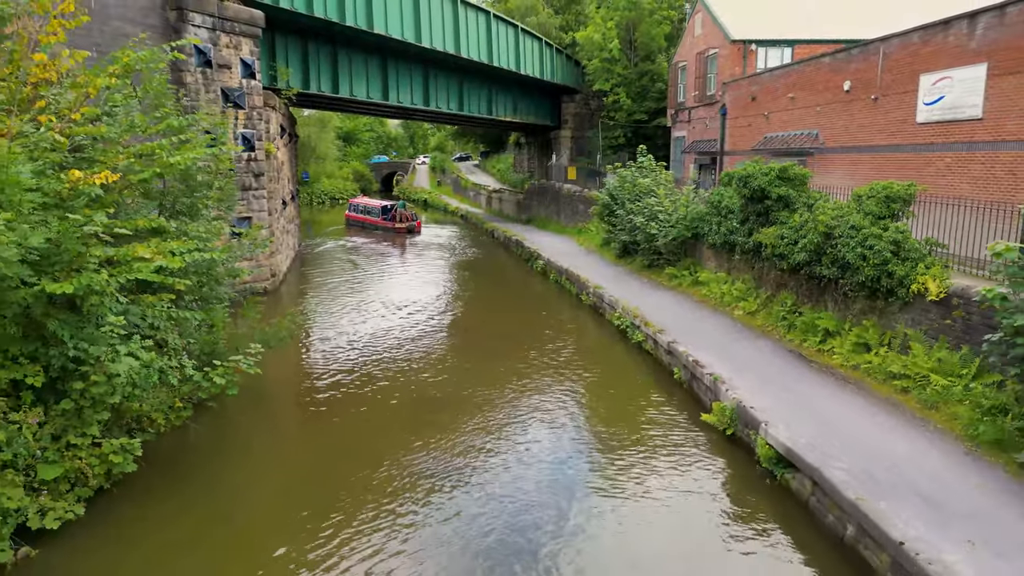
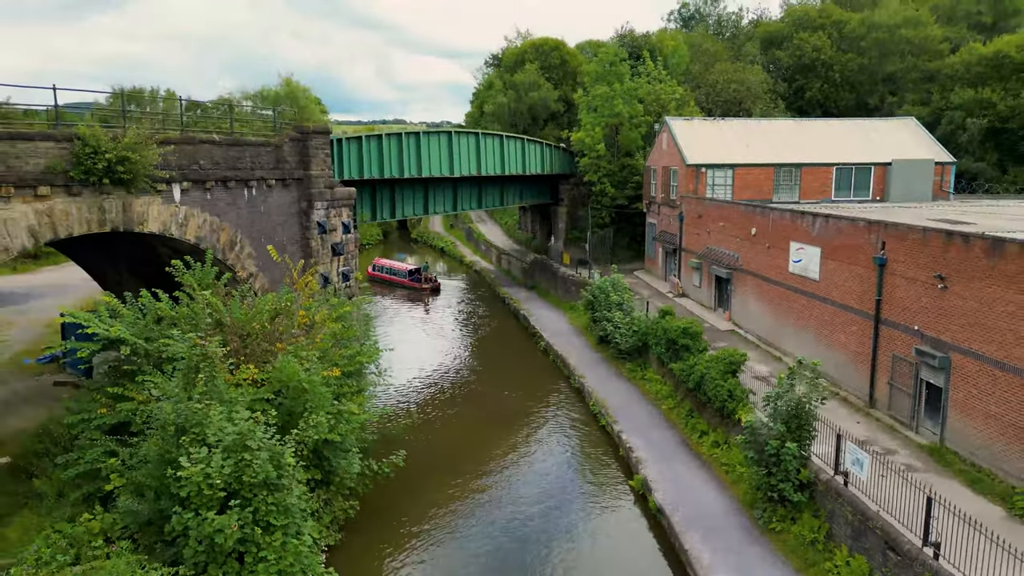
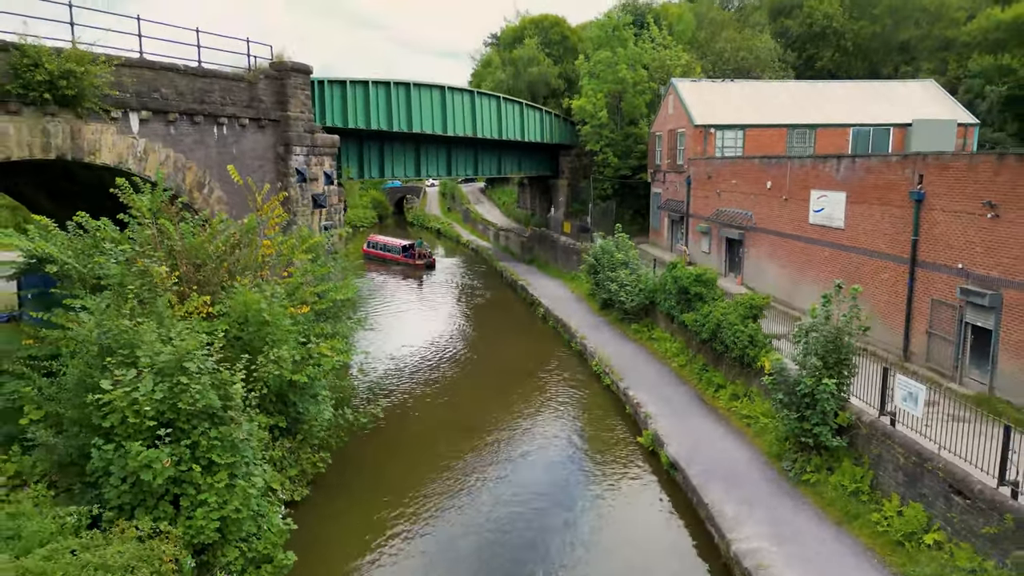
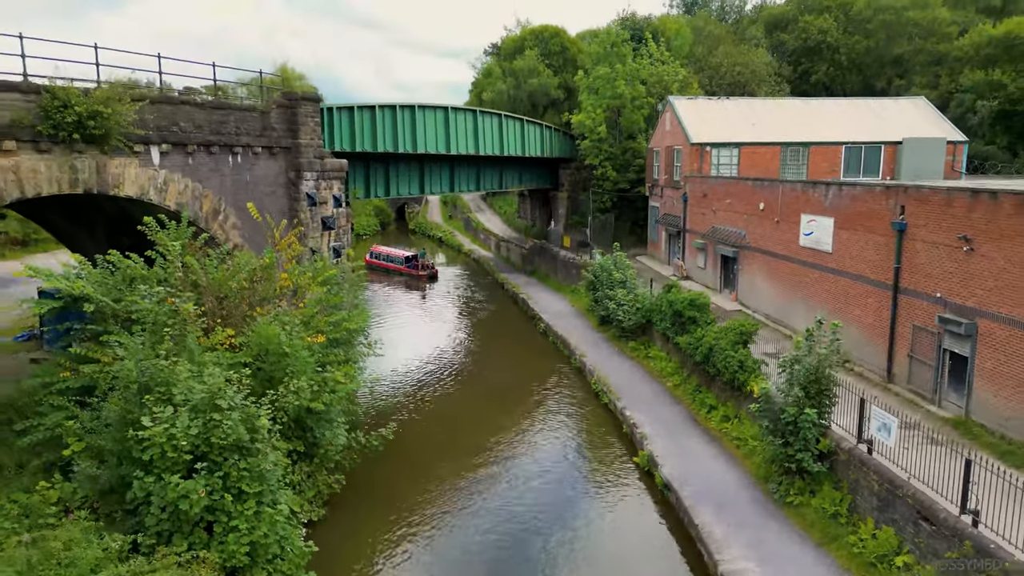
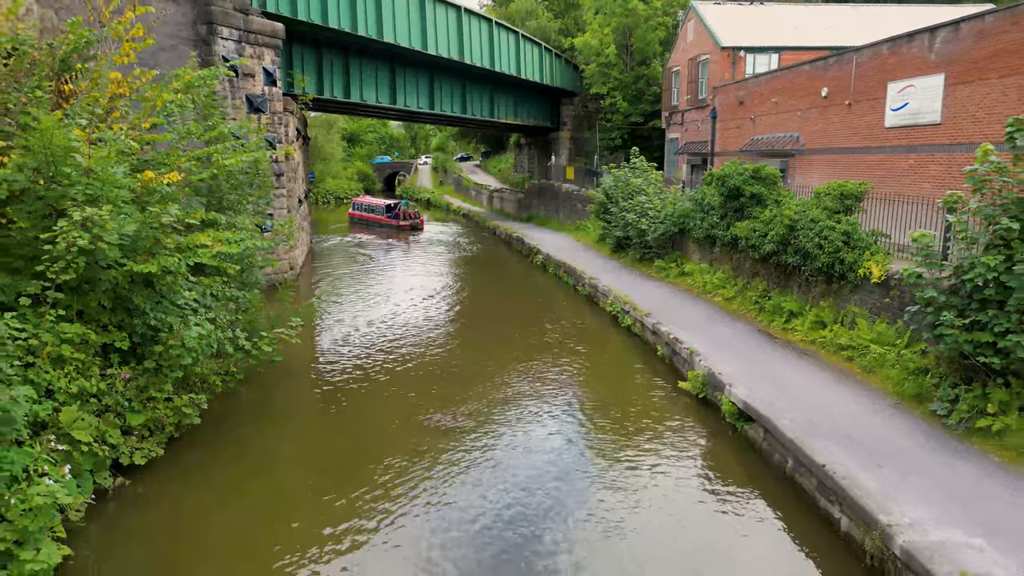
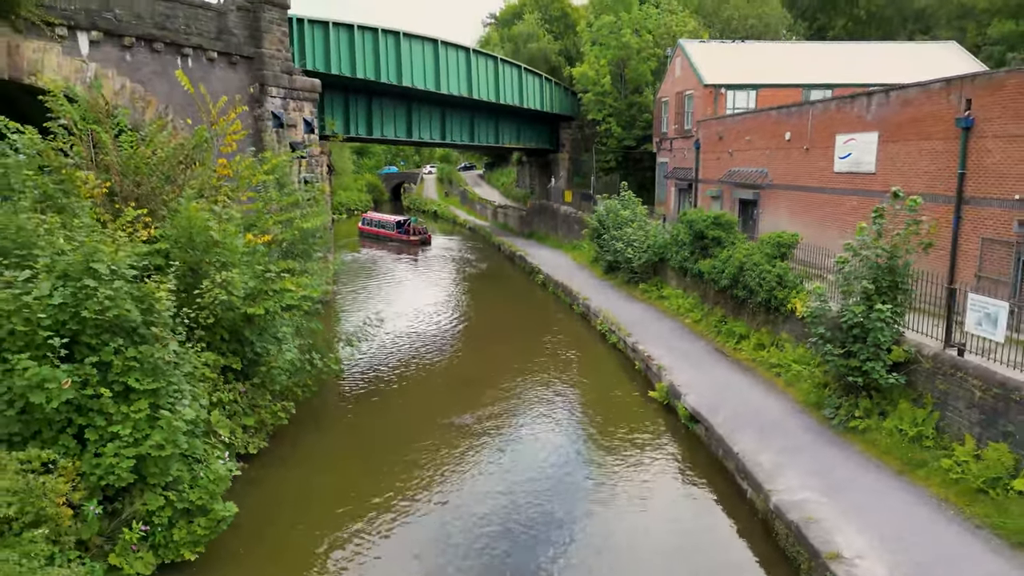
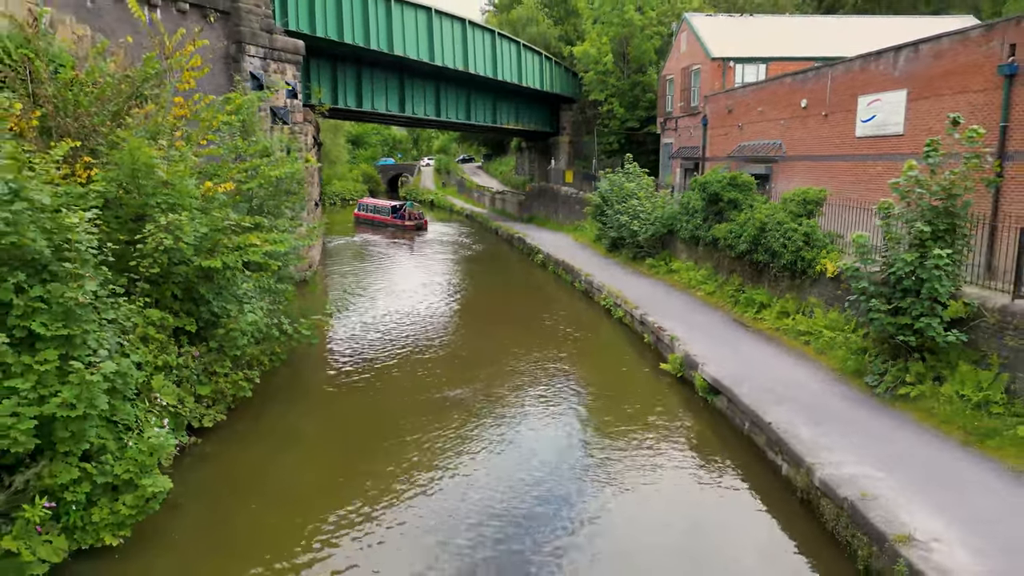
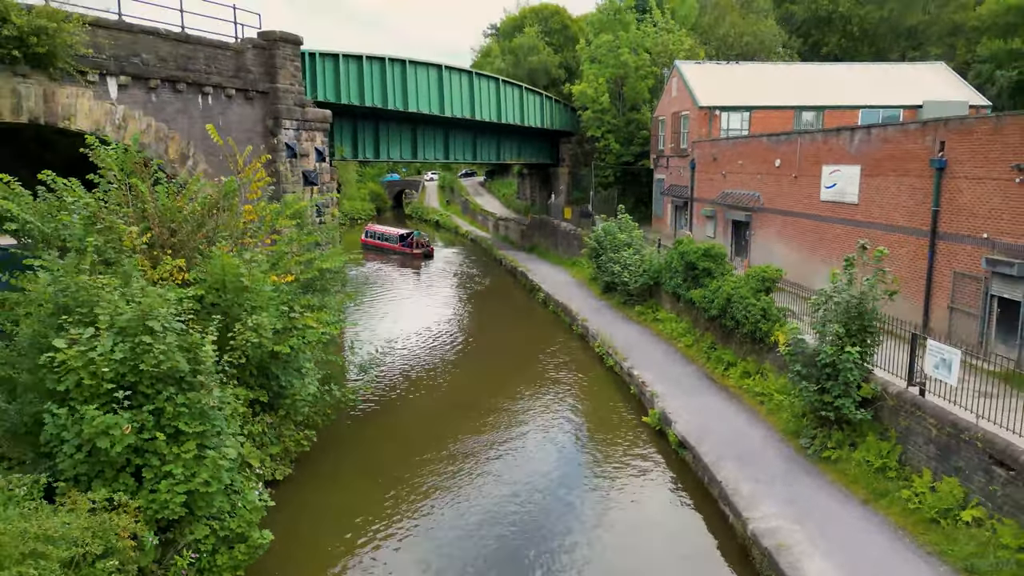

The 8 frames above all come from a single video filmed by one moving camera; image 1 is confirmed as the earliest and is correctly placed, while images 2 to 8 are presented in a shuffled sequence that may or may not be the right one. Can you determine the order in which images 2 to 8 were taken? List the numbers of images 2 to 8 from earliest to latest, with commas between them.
5, 7, 6, 8, 3, 4, 2
